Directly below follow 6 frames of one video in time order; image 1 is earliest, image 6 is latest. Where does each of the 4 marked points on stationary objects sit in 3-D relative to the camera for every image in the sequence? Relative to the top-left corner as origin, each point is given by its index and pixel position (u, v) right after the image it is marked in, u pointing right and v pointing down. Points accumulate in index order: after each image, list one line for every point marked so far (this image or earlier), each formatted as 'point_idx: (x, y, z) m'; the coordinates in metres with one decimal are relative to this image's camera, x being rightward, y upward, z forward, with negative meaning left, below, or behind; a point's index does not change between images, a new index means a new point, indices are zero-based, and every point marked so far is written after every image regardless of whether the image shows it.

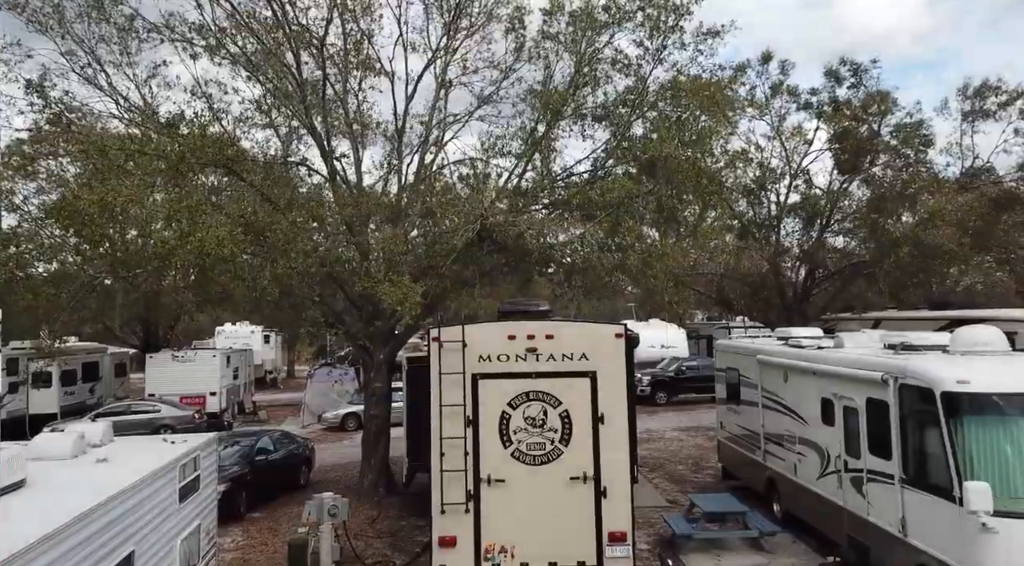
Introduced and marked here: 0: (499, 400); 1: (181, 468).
0: (-0.1, -1.1, +6.2) m
1: (-2.6, -1.5, +5.4) m
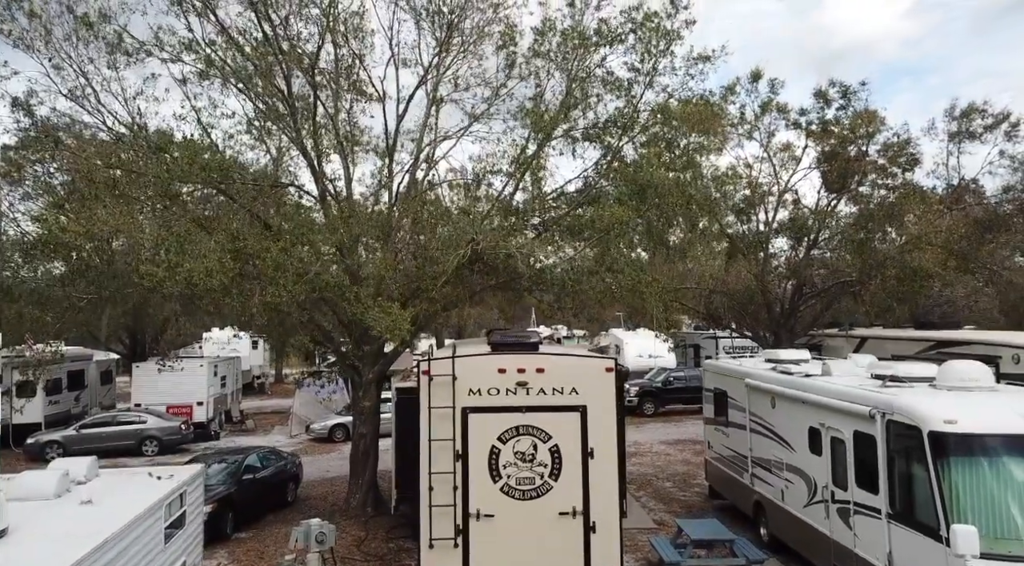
0: (-0.2, -1.4, +6.2) m
1: (-2.7, -1.8, +5.4) m
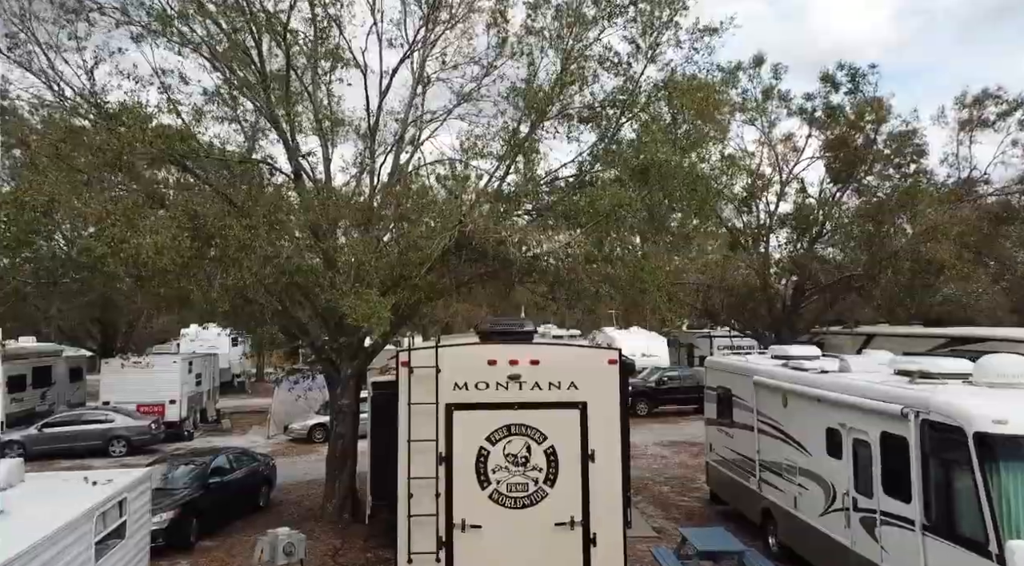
0: (-0.3, -1.2, +5.5) m
1: (-2.8, -1.6, +4.6) m
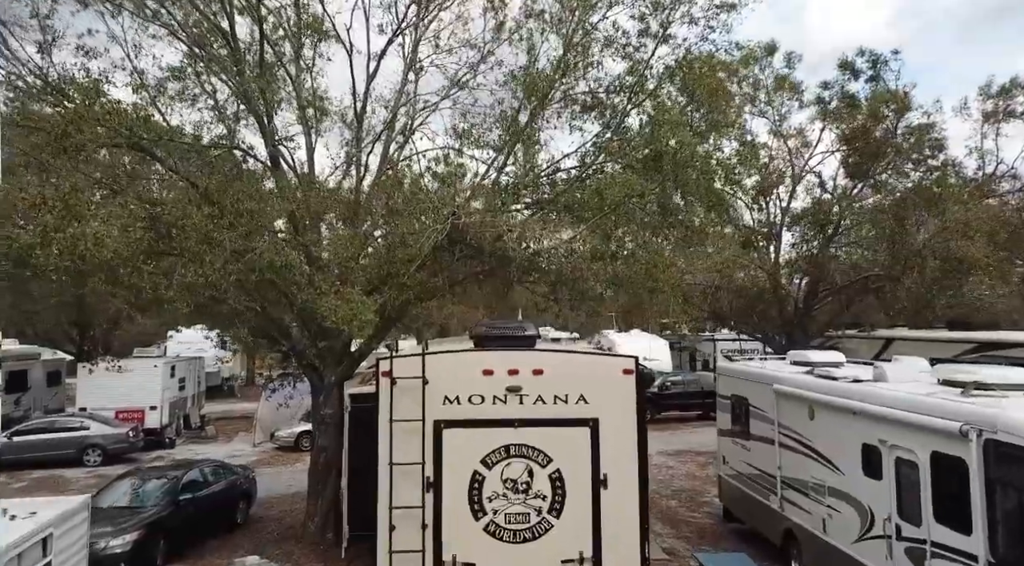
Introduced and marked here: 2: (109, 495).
0: (-0.3, -1.2, +4.7) m
1: (-2.8, -1.6, +3.8) m
2: (-5.4, -2.8, +9.2) m
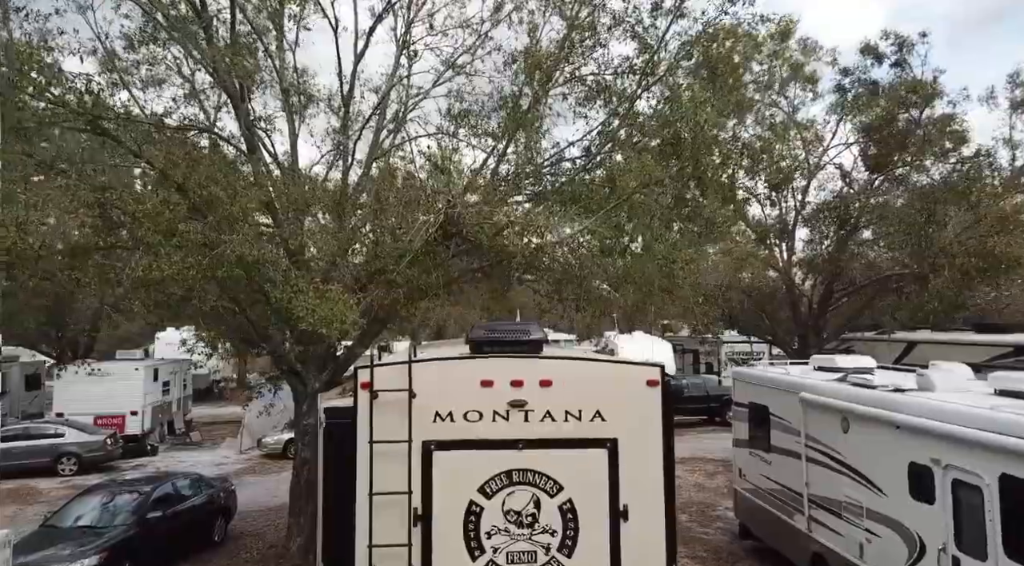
0: (-0.3, -1.2, +4.0) m
1: (-2.8, -1.5, +3.1) m
2: (-5.4, -2.8, +8.4) m
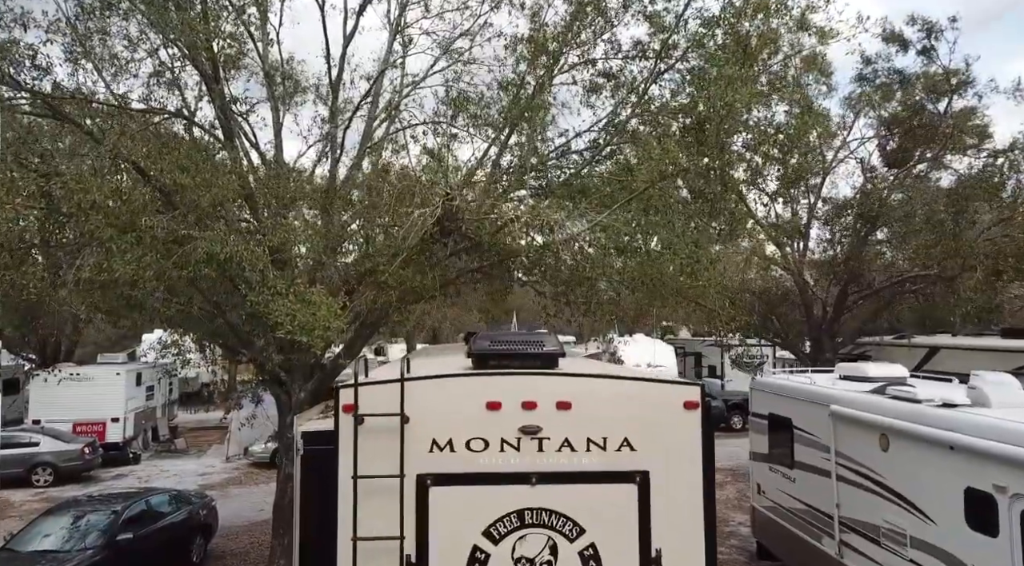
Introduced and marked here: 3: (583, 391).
0: (-0.2, -1.2, +3.4) m
1: (-2.7, -1.5, +2.4) m
2: (-5.4, -2.8, +7.7) m
3: (+0.4, -0.5, +3.5) m
